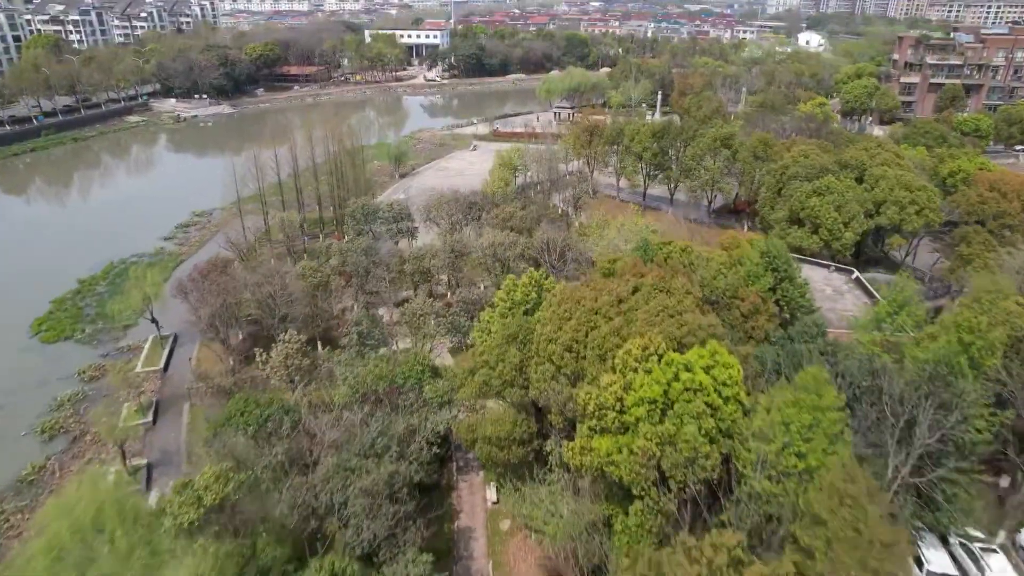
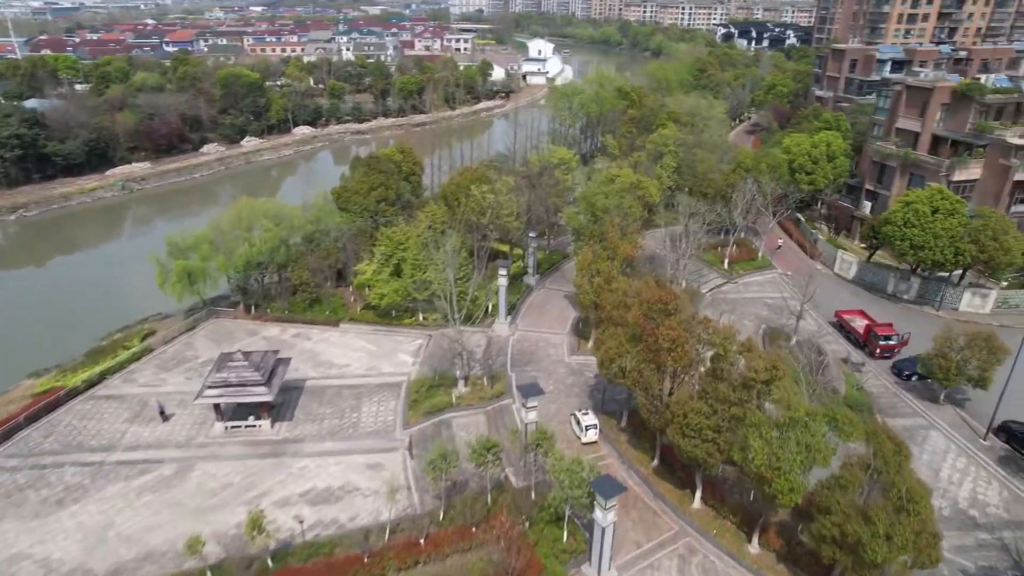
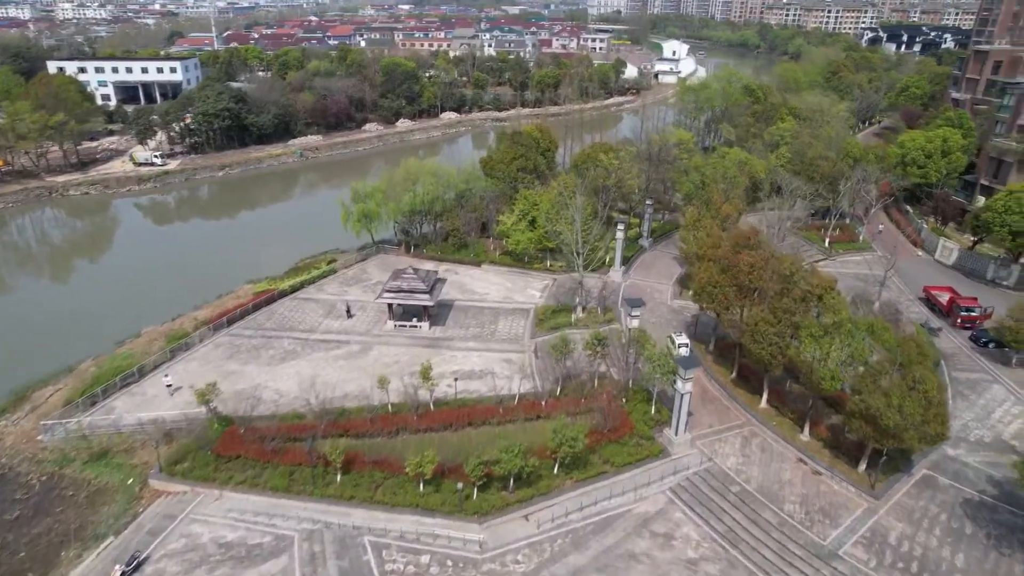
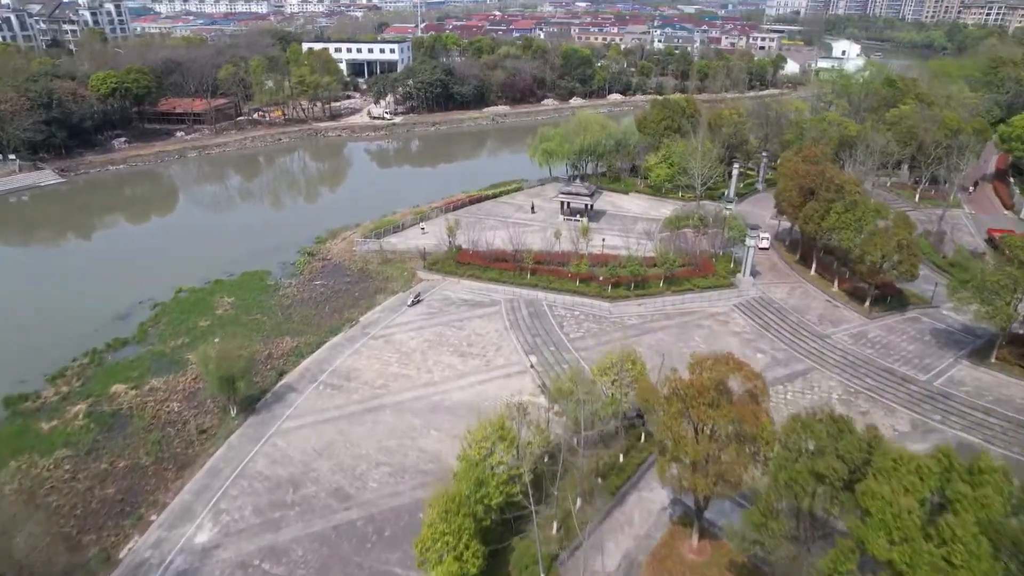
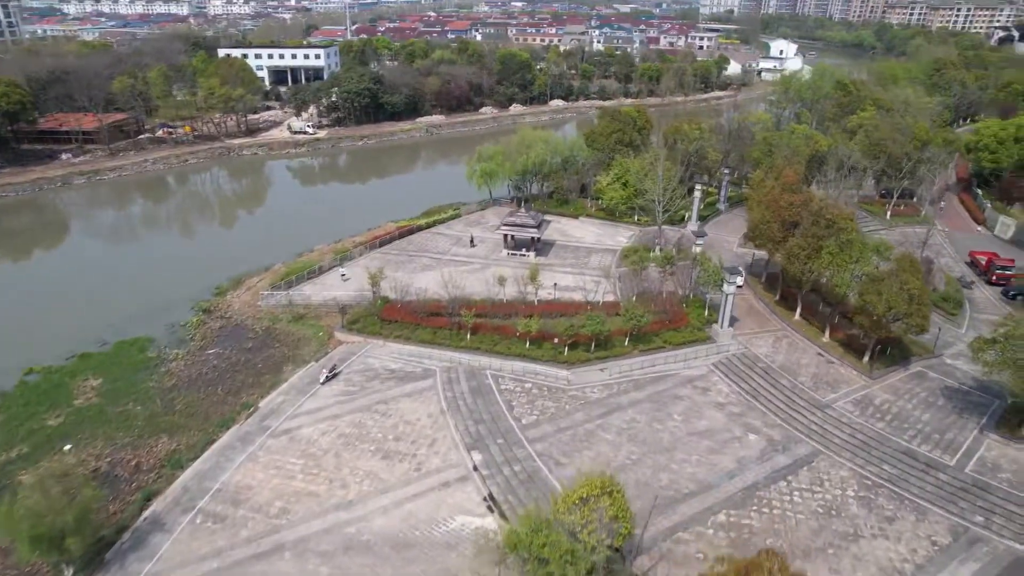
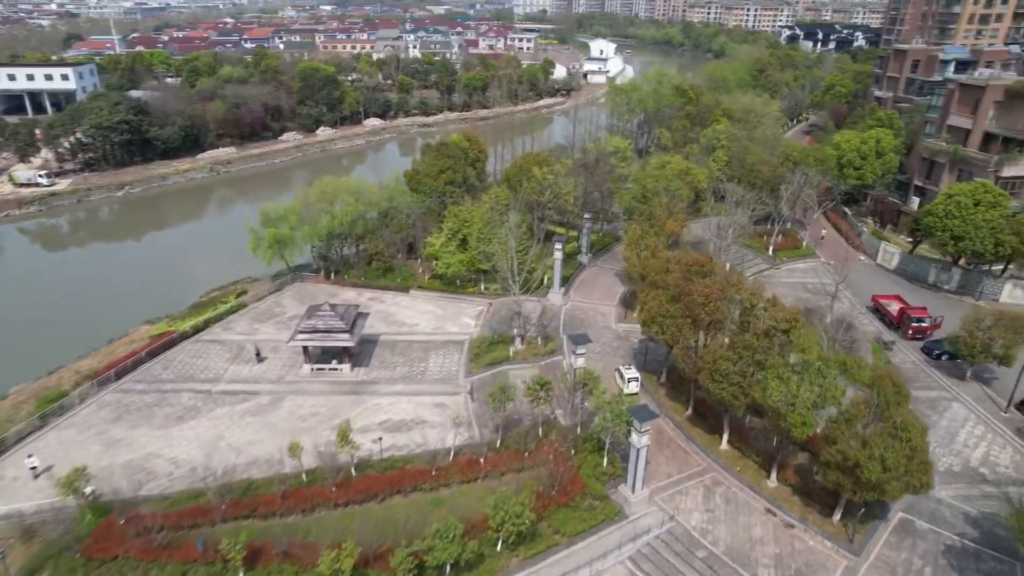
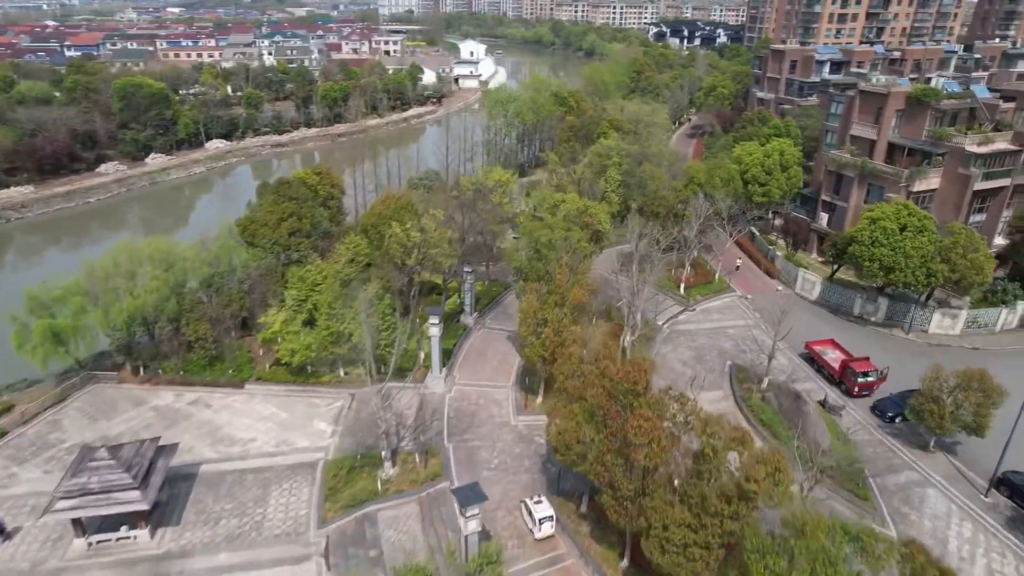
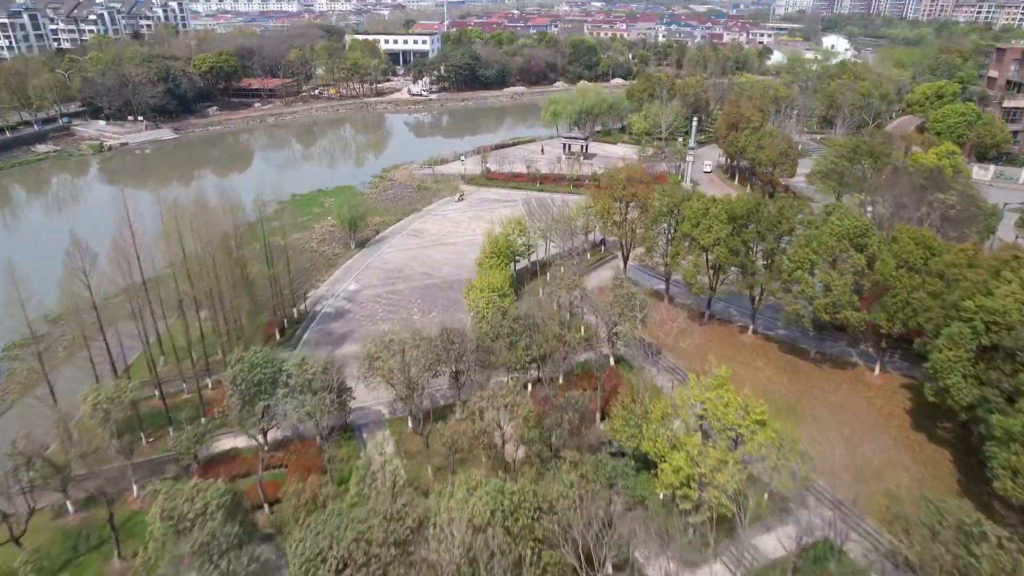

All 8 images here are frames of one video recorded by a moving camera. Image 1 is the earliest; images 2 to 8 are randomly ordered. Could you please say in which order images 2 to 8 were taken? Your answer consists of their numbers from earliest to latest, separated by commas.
8, 4, 5, 3, 6, 2, 7
